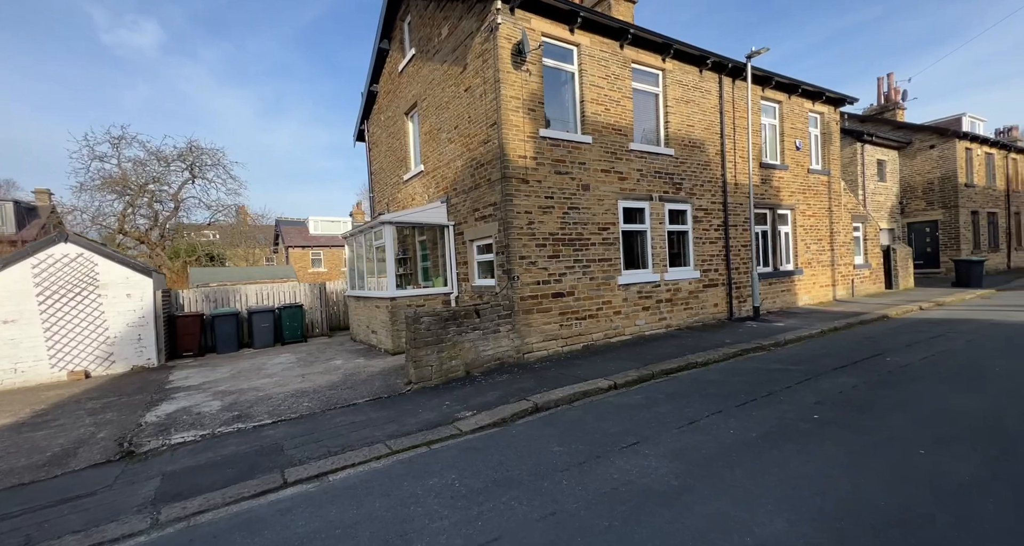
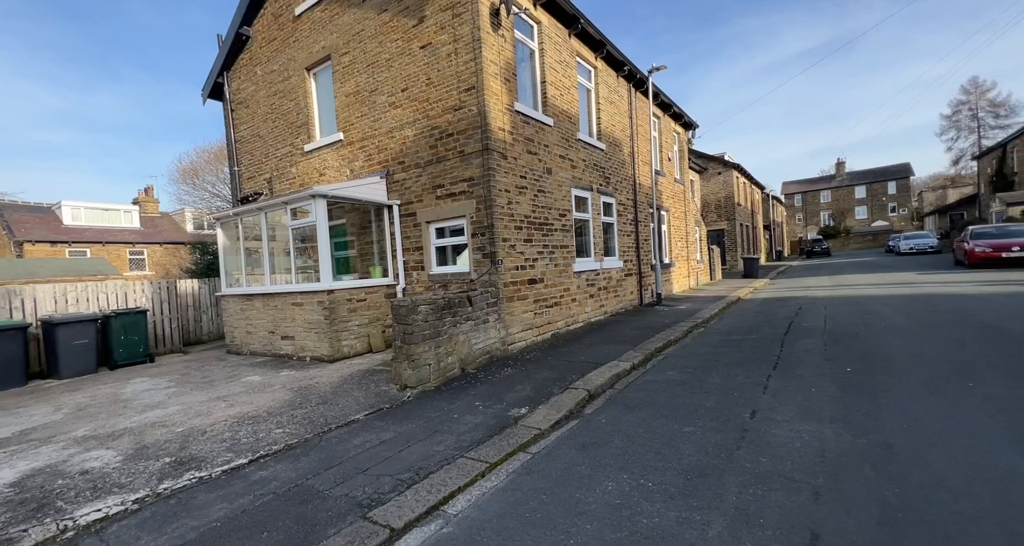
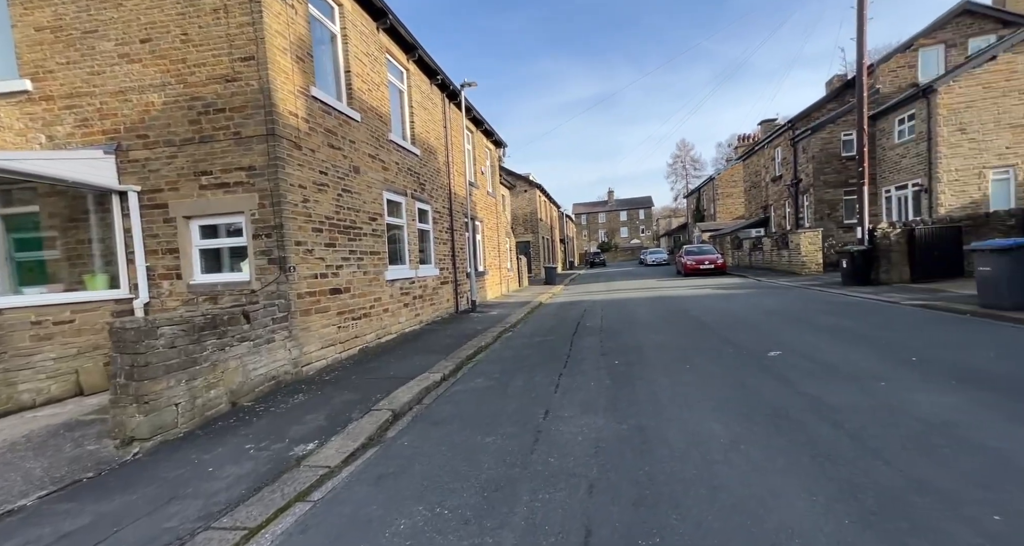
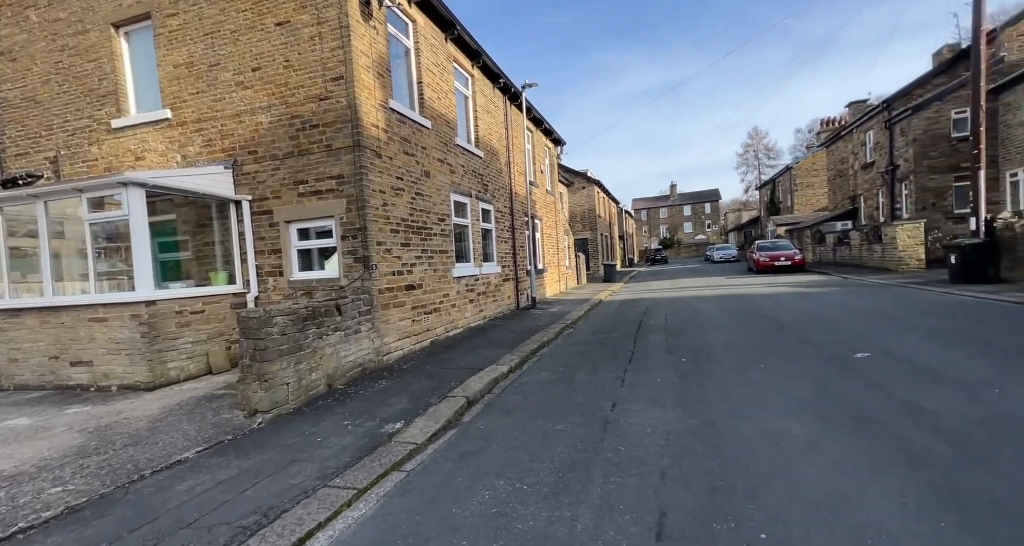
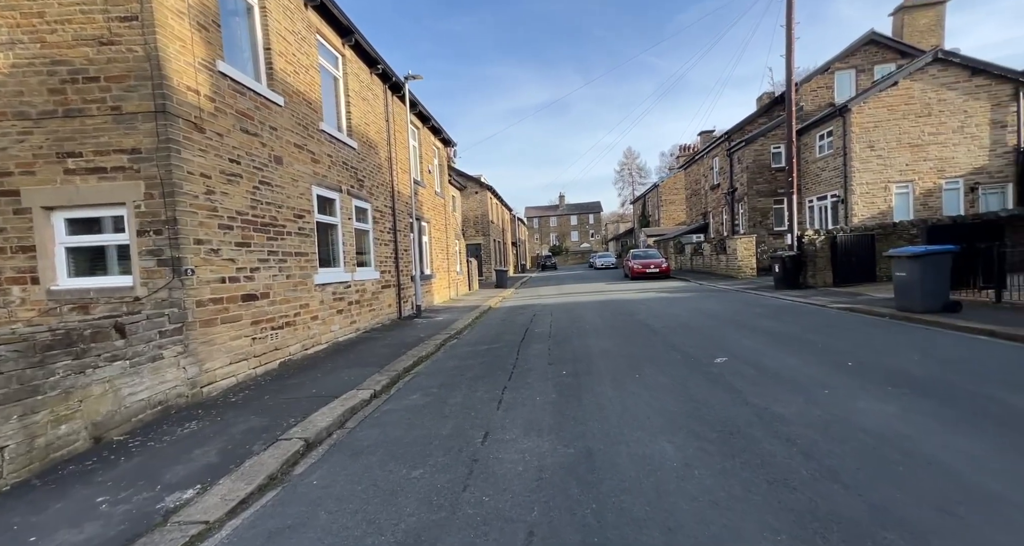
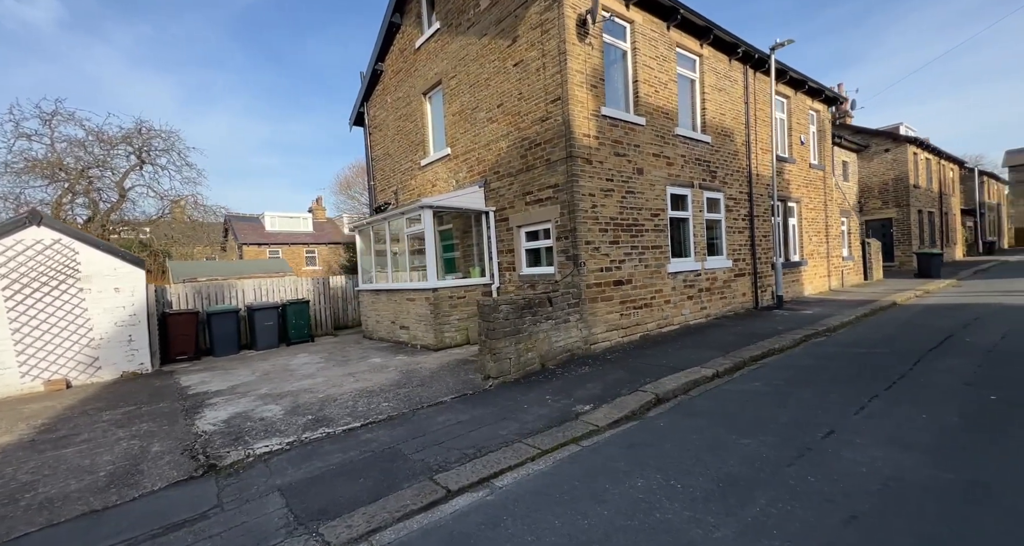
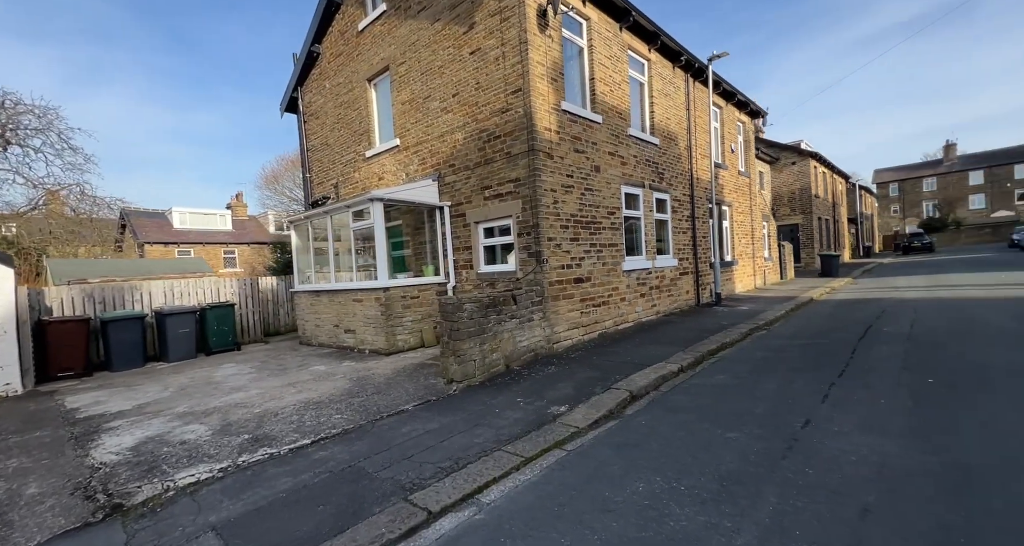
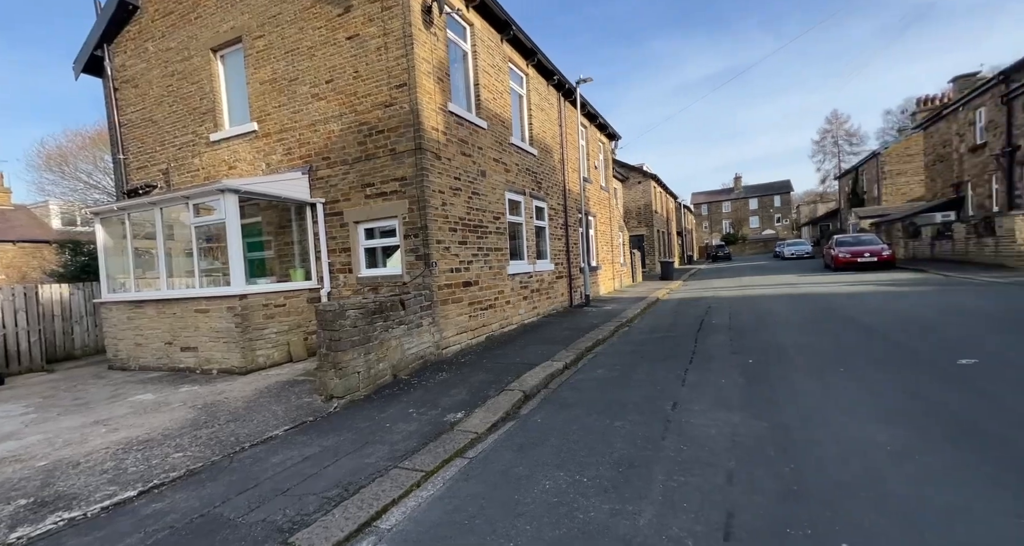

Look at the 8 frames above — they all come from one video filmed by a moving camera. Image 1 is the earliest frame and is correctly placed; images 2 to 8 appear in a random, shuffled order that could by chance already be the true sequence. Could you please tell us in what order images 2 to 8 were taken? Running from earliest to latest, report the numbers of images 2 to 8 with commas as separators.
6, 7, 2, 8, 4, 3, 5
